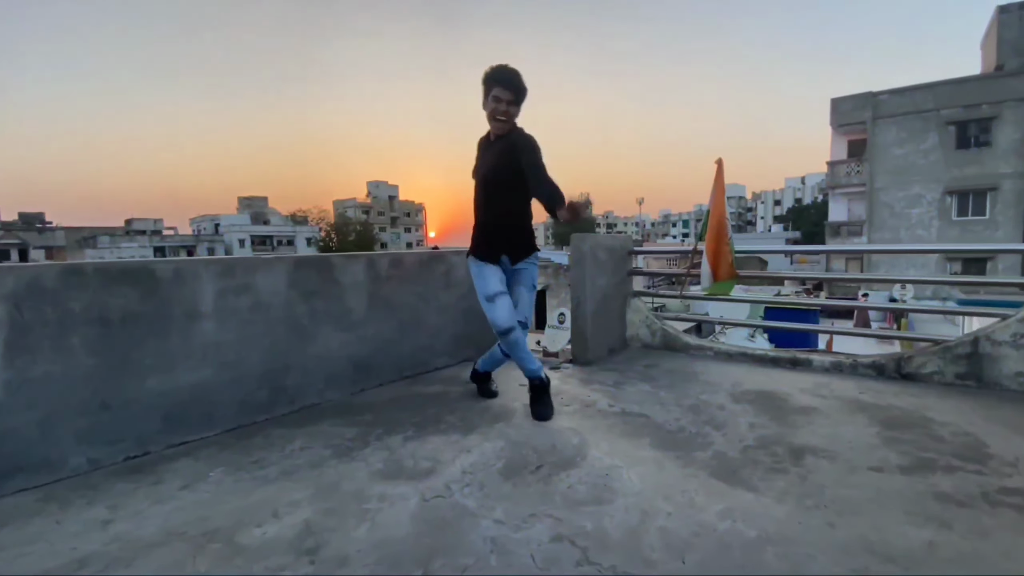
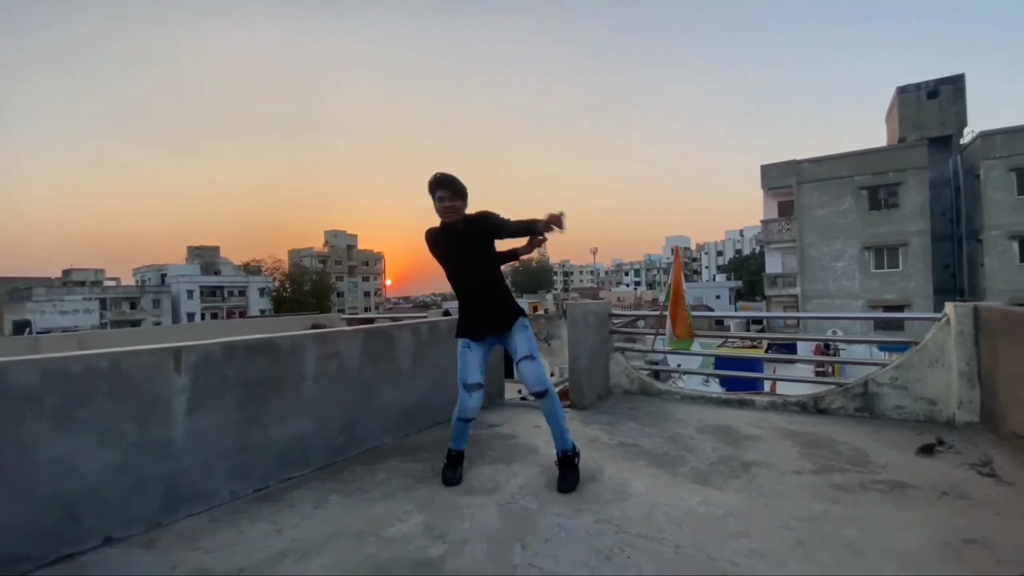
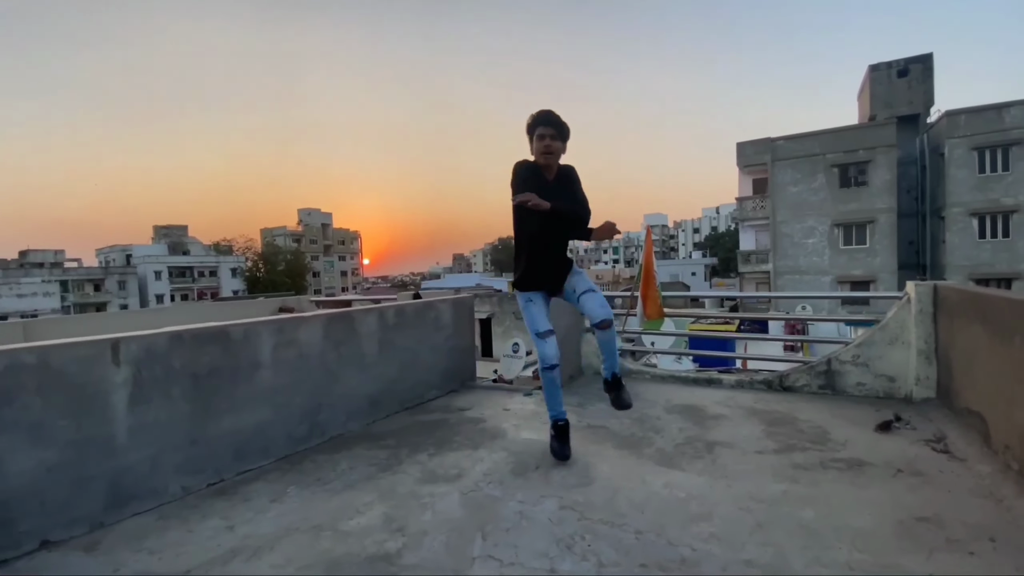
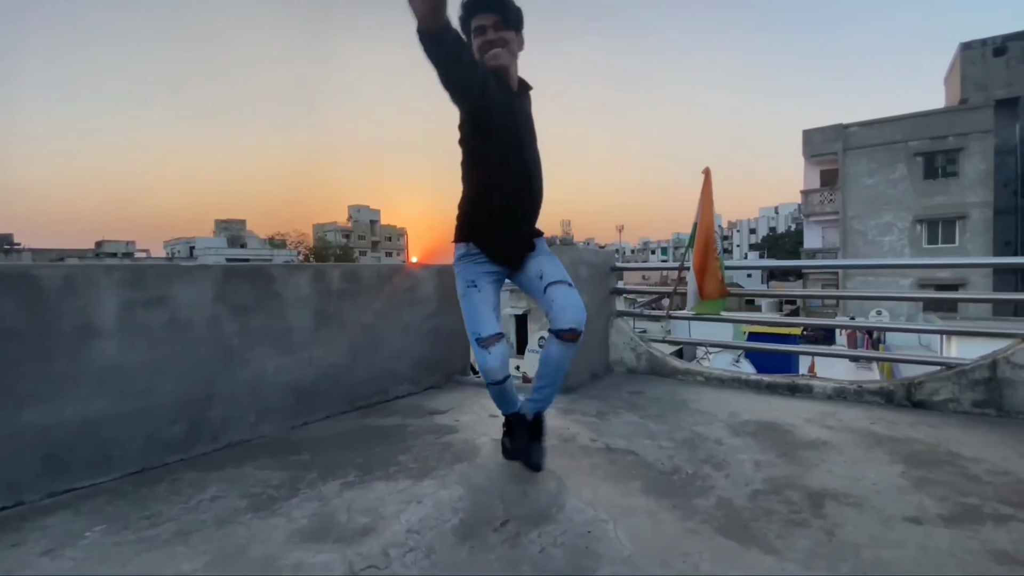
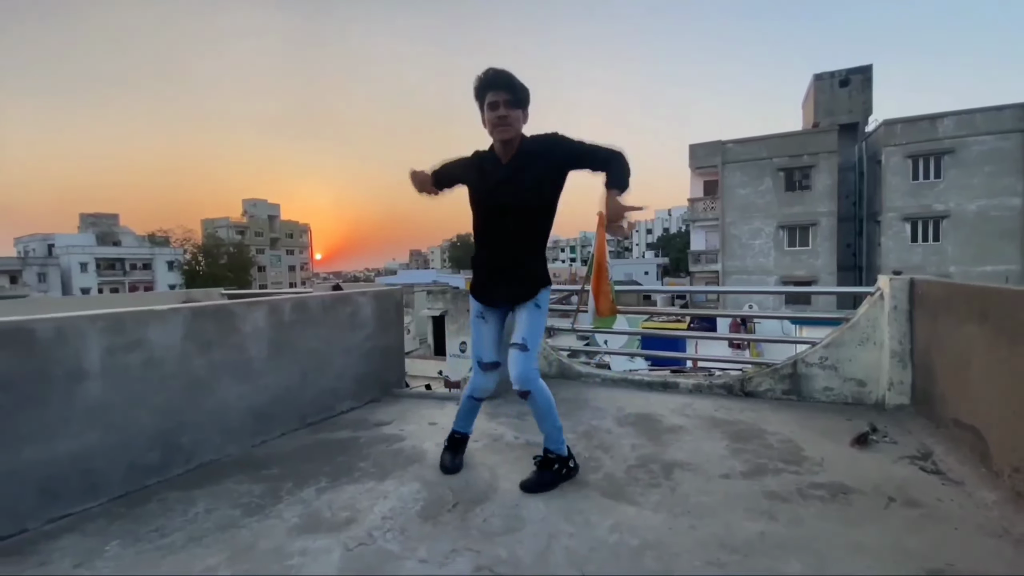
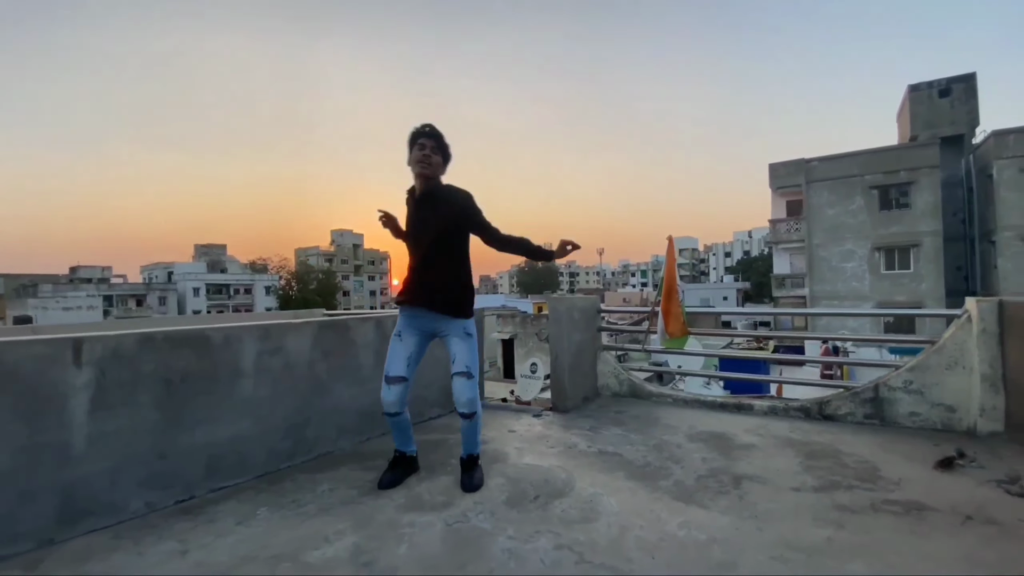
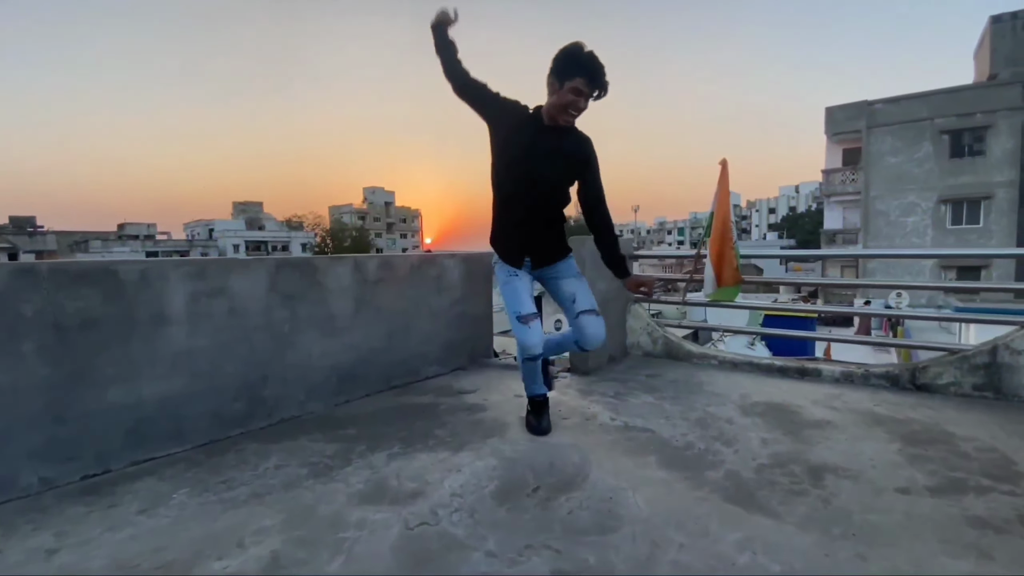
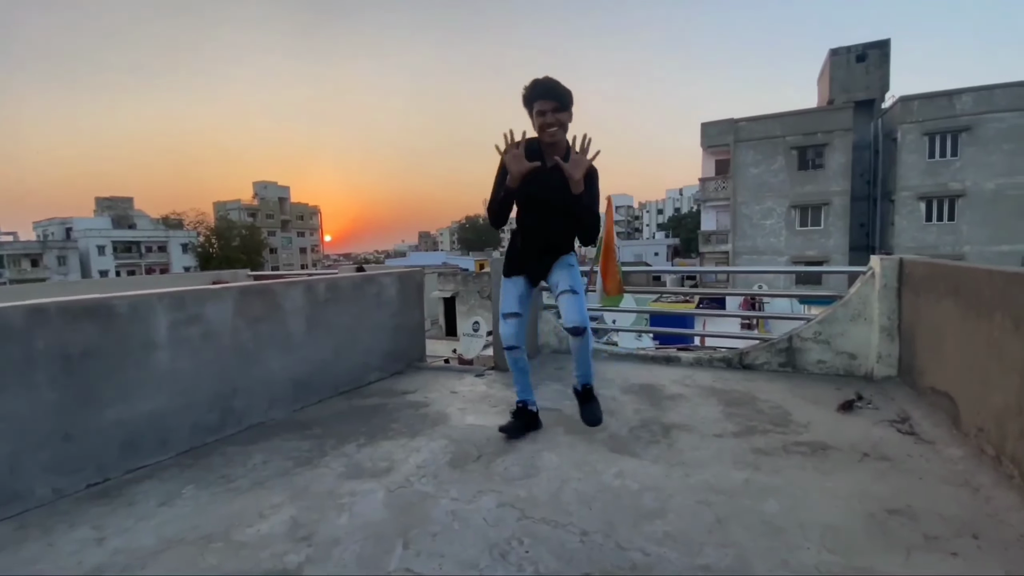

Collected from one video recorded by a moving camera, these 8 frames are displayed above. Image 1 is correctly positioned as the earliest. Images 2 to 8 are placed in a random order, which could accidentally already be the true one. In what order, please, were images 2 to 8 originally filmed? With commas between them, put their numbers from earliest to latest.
7, 4, 6, 2, 3, 8, 5
